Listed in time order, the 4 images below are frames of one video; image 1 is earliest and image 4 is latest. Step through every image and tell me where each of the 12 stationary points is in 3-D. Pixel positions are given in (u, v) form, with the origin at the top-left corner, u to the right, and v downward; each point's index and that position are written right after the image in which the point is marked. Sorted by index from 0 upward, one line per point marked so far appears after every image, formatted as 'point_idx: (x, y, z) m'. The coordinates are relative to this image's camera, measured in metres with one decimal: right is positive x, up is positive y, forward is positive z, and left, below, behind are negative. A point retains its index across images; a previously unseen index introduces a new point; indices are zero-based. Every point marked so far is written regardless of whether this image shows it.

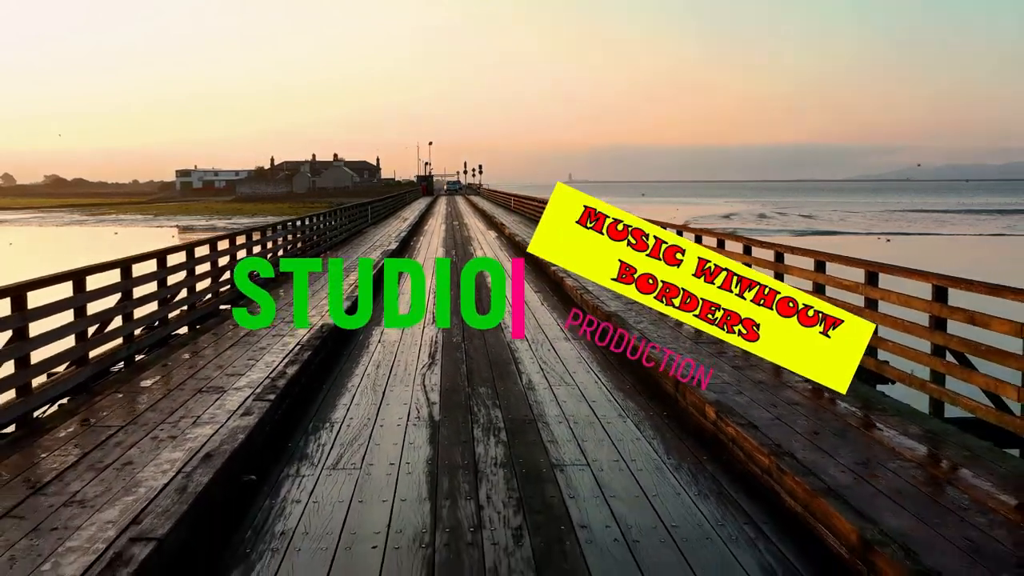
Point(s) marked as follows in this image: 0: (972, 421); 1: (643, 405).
0: (+1.8, -0.5, +4.9) m
1: (+0.5, -0.5, +5.3) m
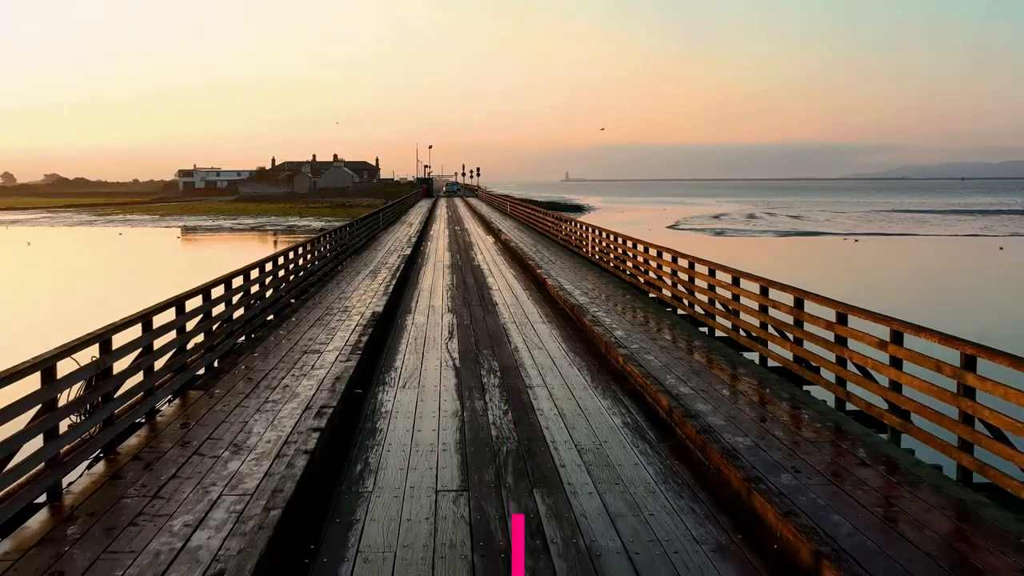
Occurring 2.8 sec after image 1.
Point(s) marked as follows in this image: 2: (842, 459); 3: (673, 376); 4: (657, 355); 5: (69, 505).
0: (+1.7, -0.5, +8.0) m
1: (+0.5, -0.5, +8.4) m
2: (+1.5, -0.8, +5.5) m
3: (+1.0, -0.5, +7.6) m
4: (+1.0, -0.5, +8.6) m
5: (-1.7, -0.8, +4.8) m
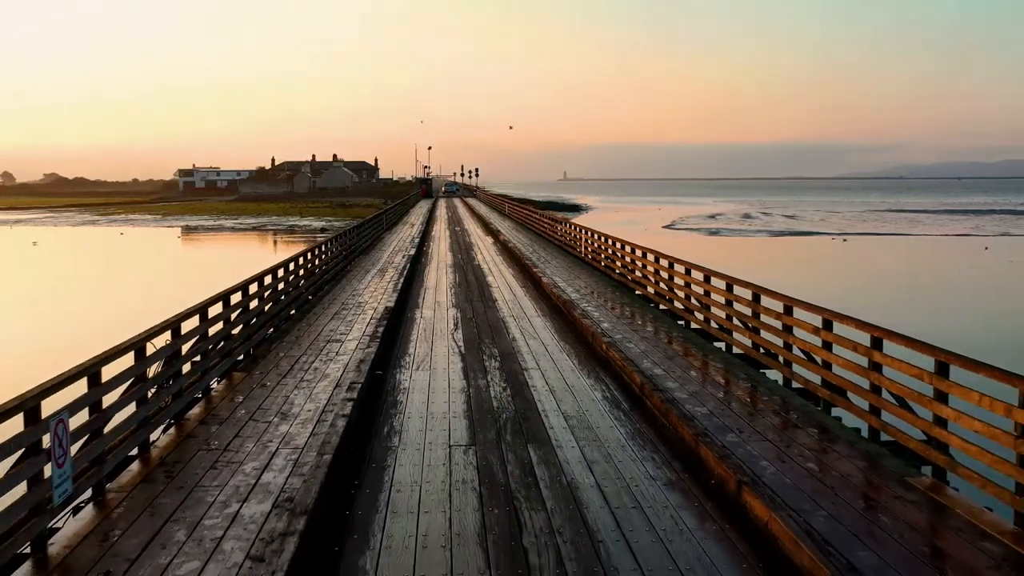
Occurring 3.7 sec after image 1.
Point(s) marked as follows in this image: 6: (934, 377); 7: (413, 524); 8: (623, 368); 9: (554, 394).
0: (+1.7, -0.5, +9.3) m
1: (+0.5, -0.5, +9.6) m
2: (+1.5, -0.7, +6.7) m
3: (+1.0, -0.5, +8.8) m
4: (+1.0, -0.4, +9.8) m
5: (-1.7, -0.8, +6.0) m
6: (+1.8, -0.4, +5.5) m
7: (-0.4, -0.9, +4.7) m
8: (+0.7, -0.5, +8.0) m
9: (+0.2, -0.6, +7.5) m
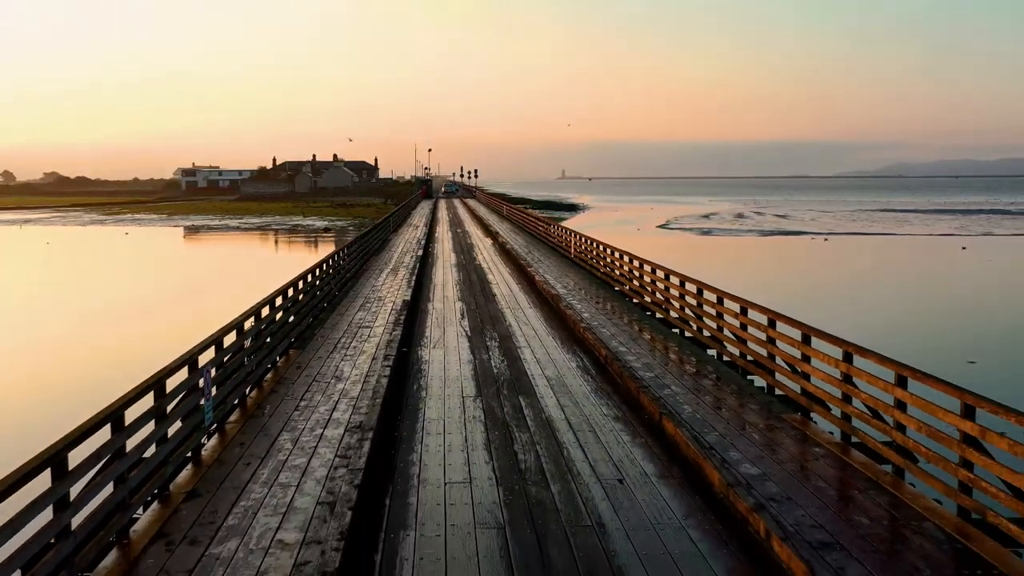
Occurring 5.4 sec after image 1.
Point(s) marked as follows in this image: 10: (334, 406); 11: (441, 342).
0: (+1.7, -0.5, +11.6) m
1: (+0.4, -0.4, +12.0) m
2: (+1.4, -0.7, +9.1) m
3: (+0.9, -0.5, +11.2) m
4: (+0.9, -0.4, +12.2) m
5: (-1.7, -0.8, +8.3) m
6: (+1.8, -0.4, +7.8) m
7: (-0.4, -0.9, +7.0) m
8: (+0.7, -0.5, +10.3) m
9: (+0.2, -0.6, +9.8) m
10: (-1.1, -0.8, +8.0) m
11: (-0.6, -0.5, +11.1) m
